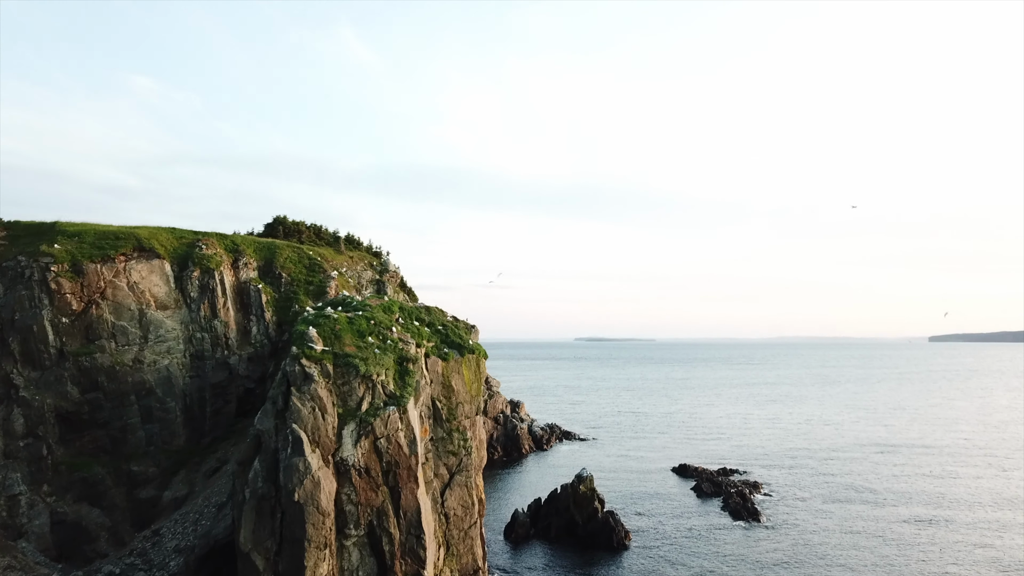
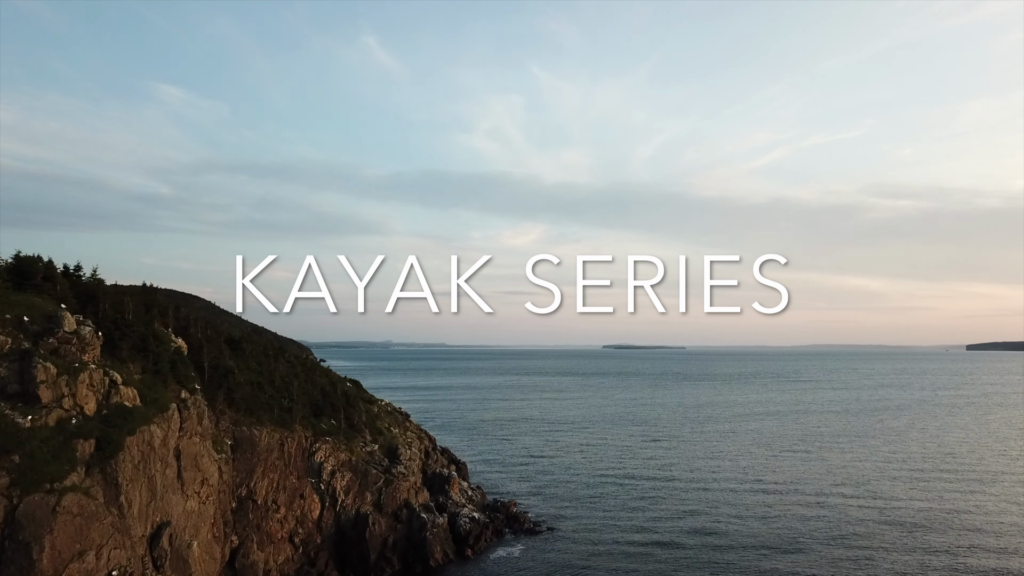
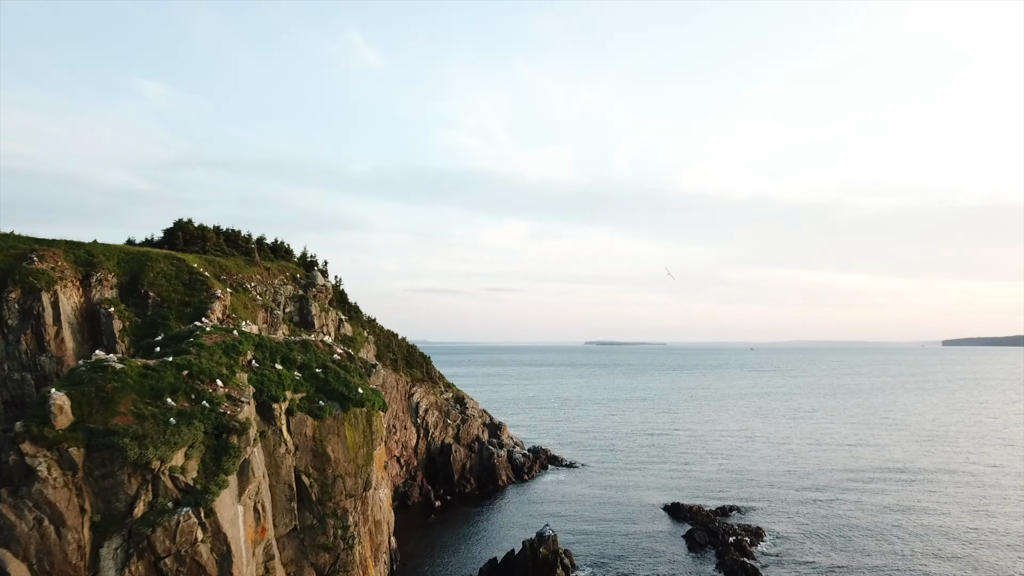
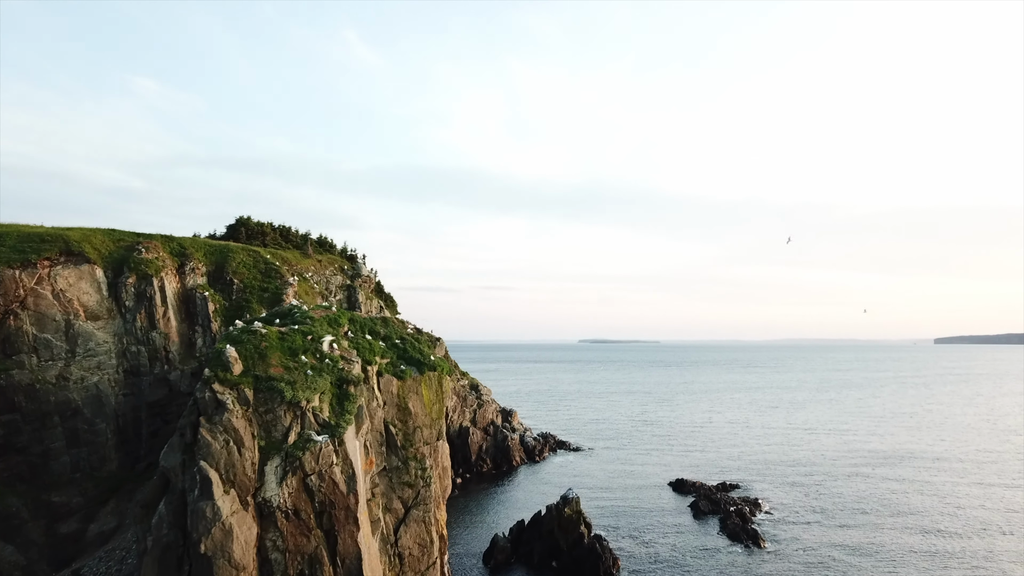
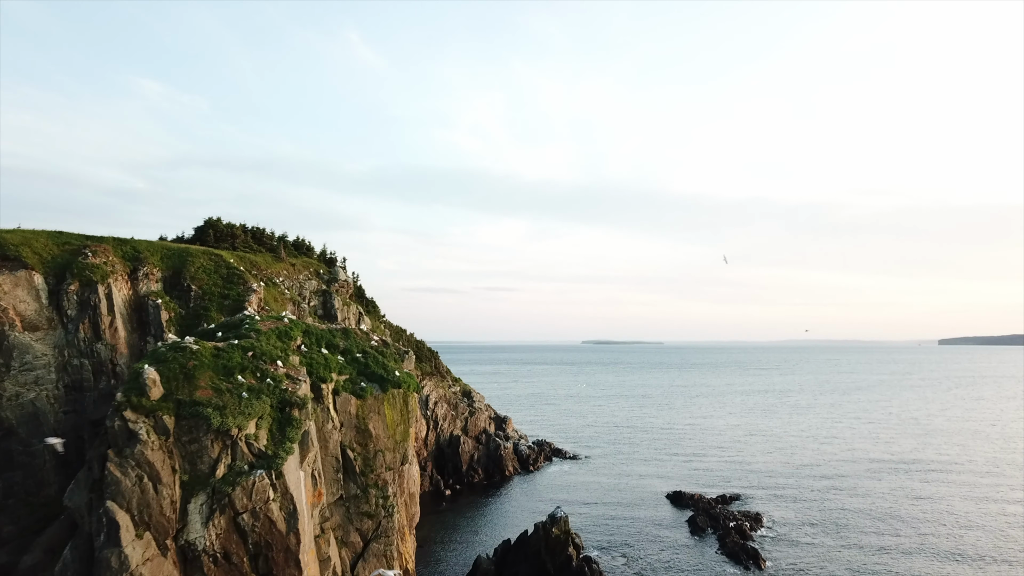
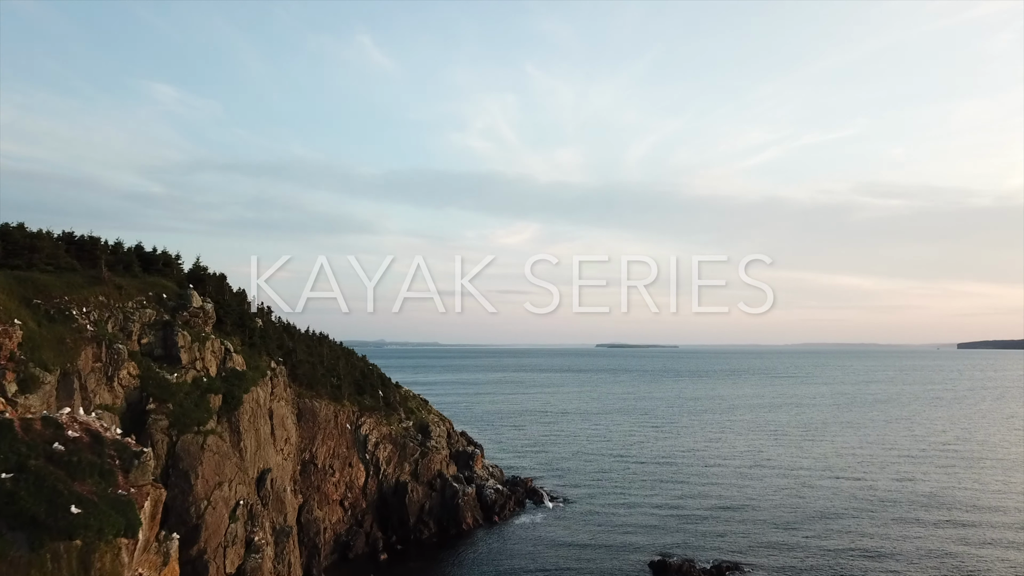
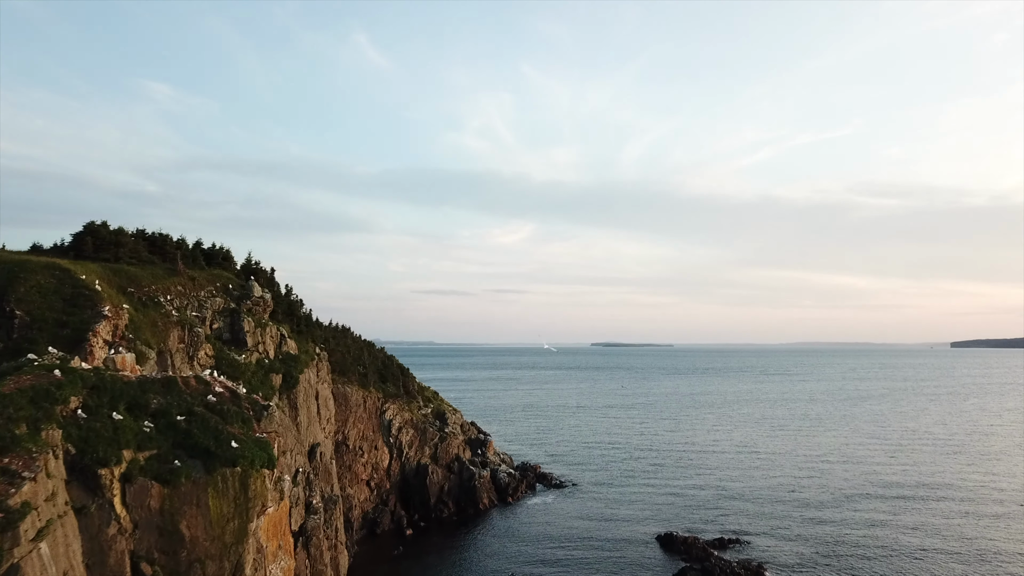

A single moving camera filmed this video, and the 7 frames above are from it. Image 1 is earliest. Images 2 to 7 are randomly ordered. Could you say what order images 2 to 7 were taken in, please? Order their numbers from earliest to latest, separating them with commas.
4, 5, 3, 7, 6, 2
